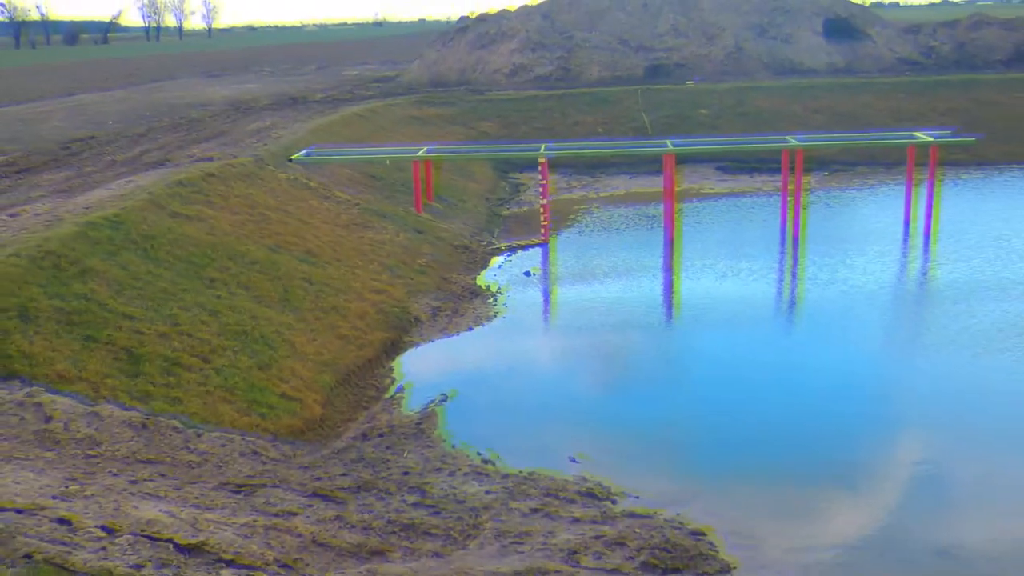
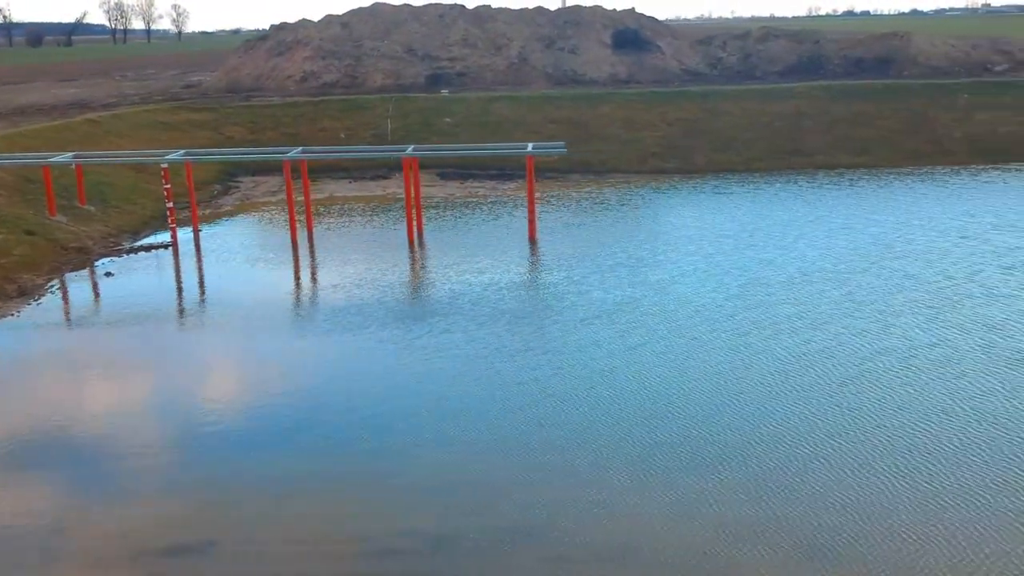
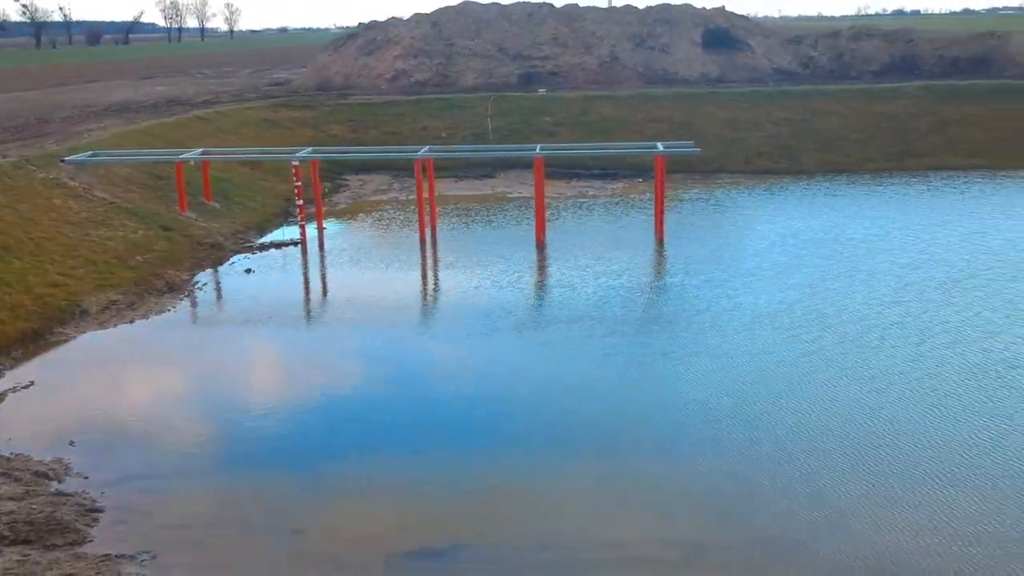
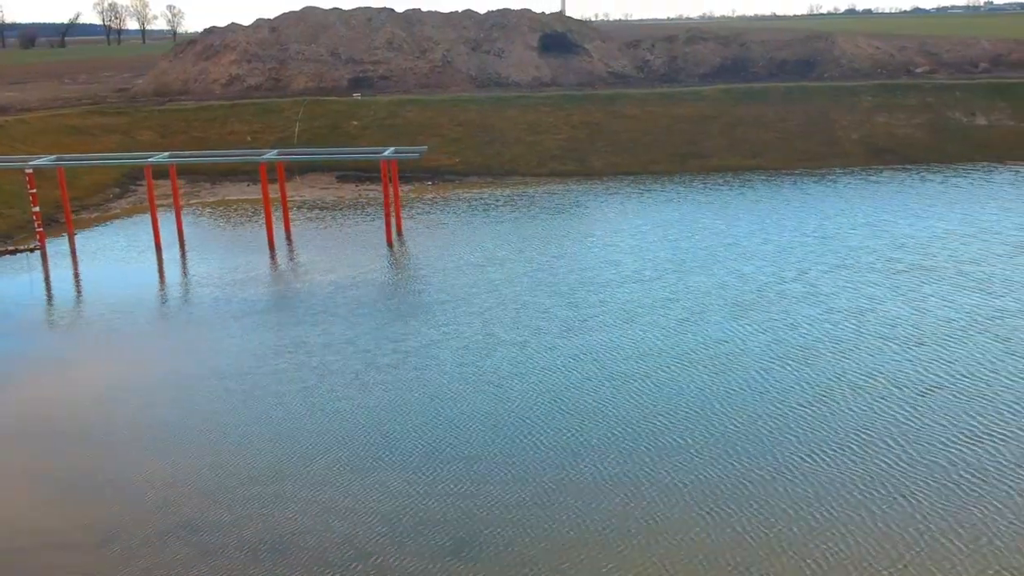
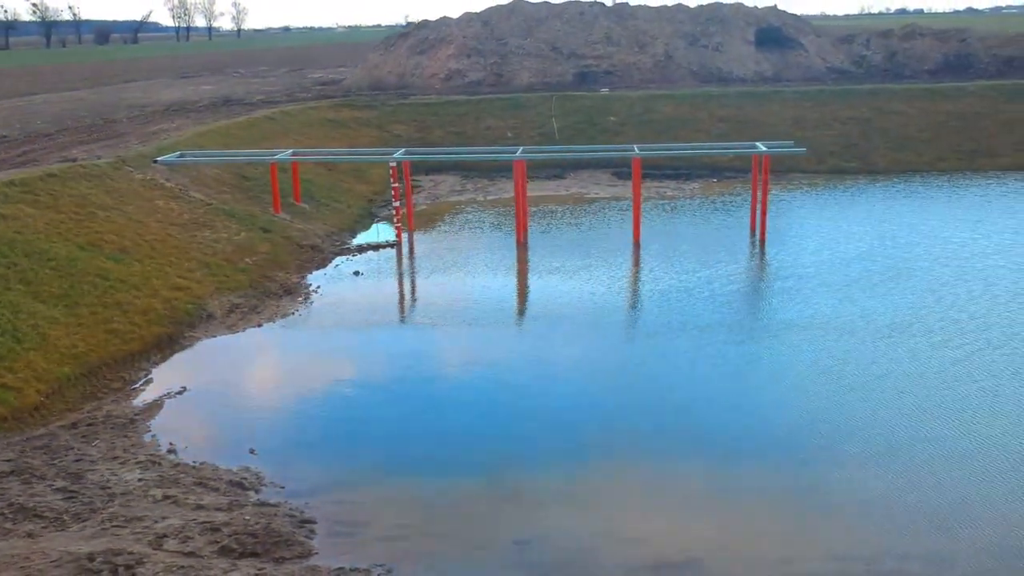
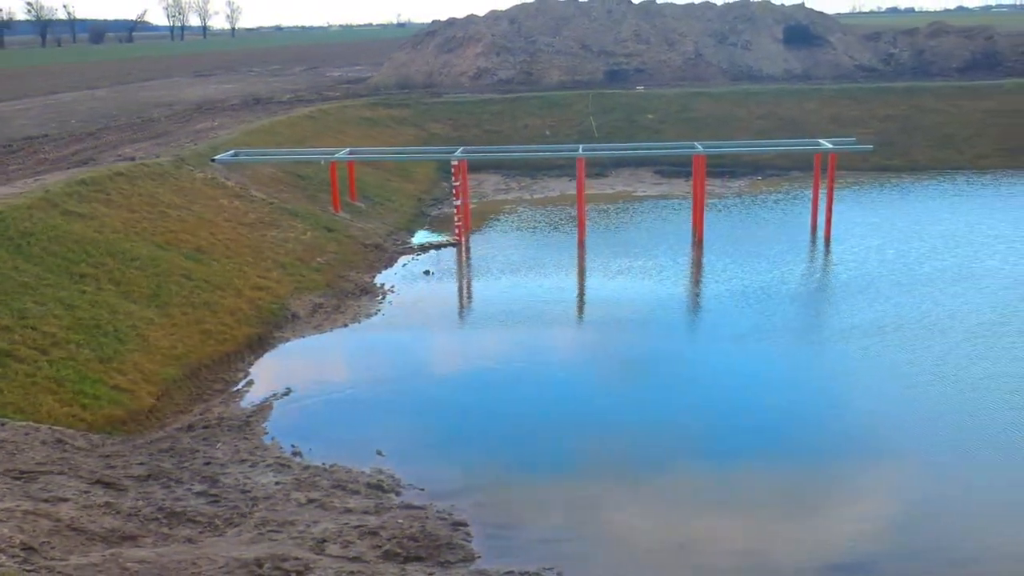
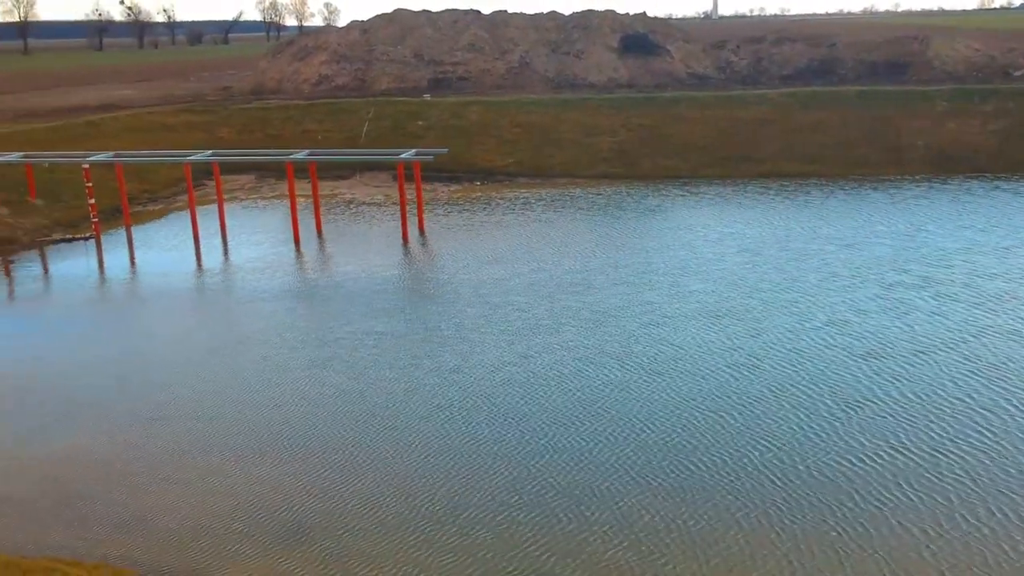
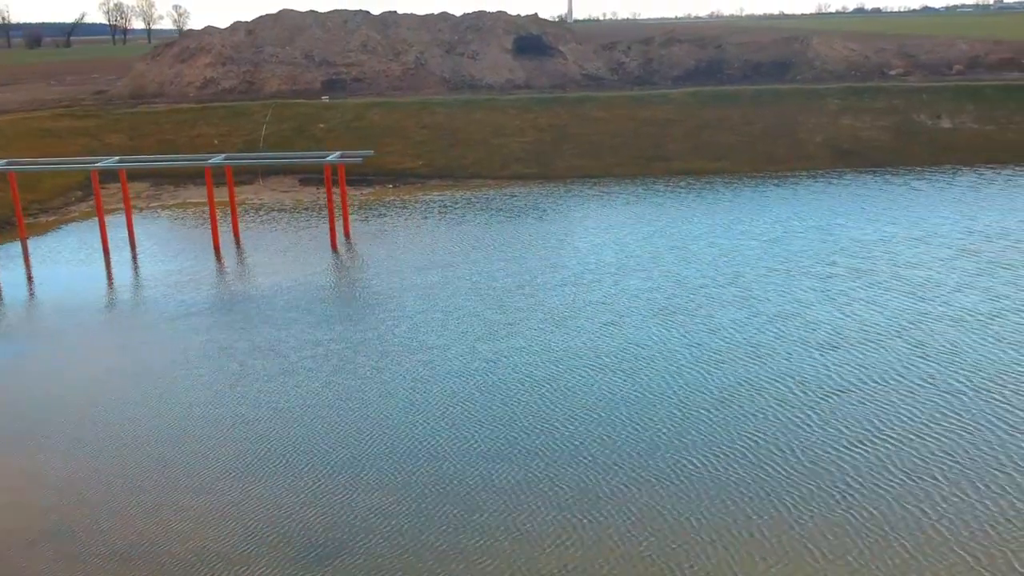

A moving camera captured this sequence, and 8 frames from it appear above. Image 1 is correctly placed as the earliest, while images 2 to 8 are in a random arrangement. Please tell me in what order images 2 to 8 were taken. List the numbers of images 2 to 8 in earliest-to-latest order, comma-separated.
6, 5, 3, 2, 4, 8, 7
